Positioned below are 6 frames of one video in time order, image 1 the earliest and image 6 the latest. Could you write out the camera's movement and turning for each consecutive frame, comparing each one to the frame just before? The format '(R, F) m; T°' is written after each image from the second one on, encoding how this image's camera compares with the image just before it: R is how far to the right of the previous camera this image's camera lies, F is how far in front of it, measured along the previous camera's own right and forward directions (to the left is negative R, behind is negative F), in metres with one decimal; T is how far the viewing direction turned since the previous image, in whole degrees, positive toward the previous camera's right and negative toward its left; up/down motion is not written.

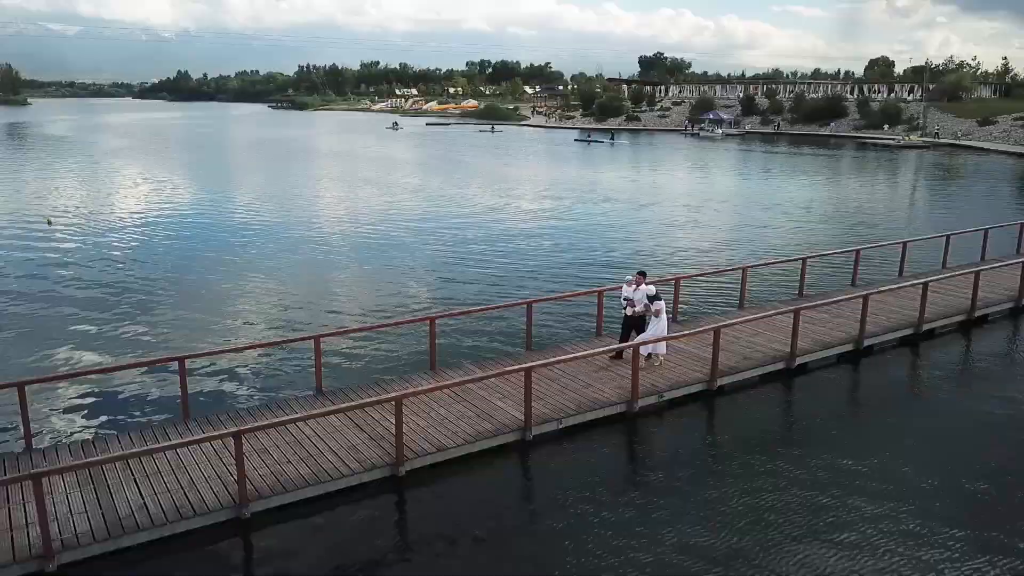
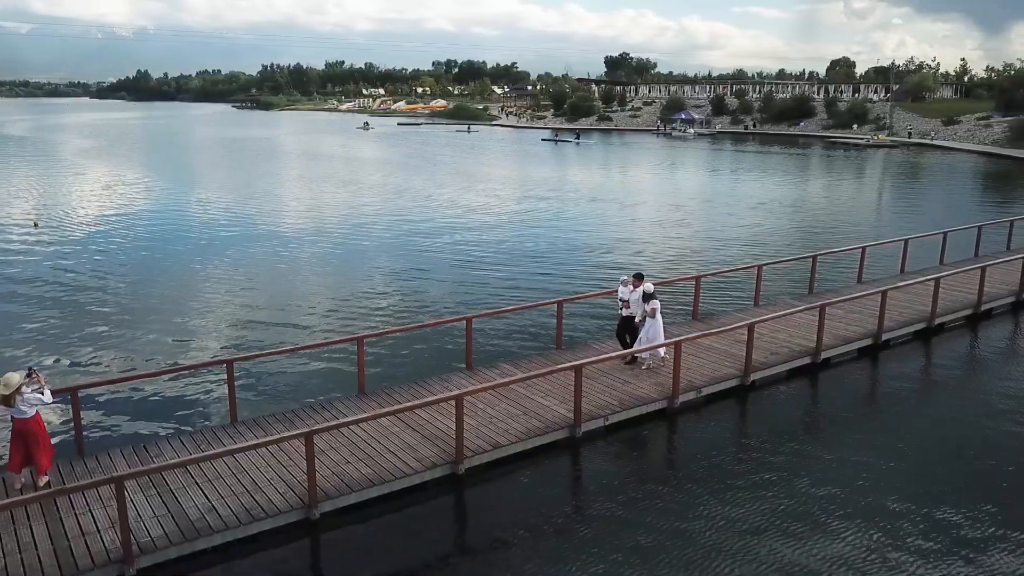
(-0.9, -0.1) m; +2°
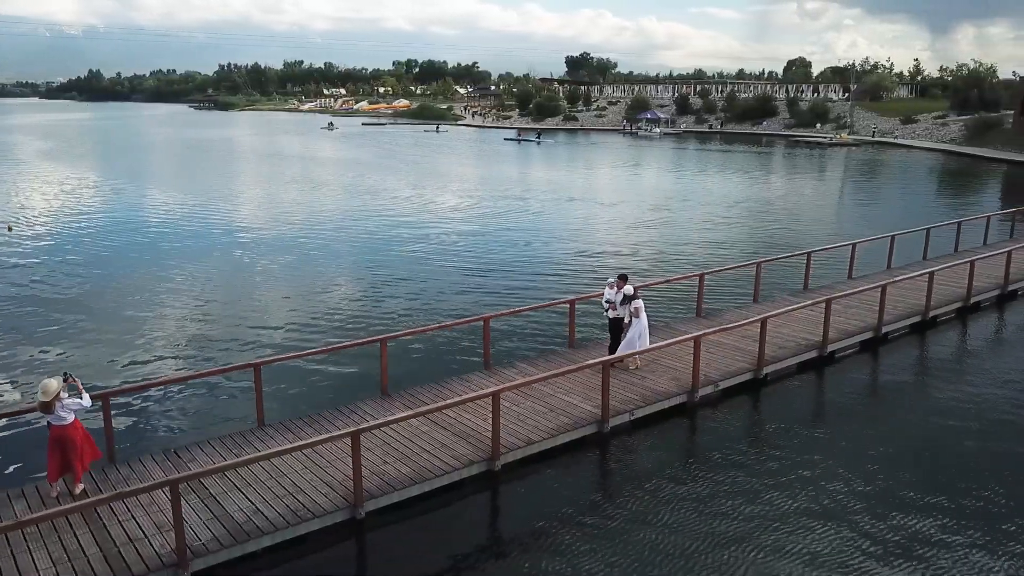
(-0.7, -0.1) m; +2°
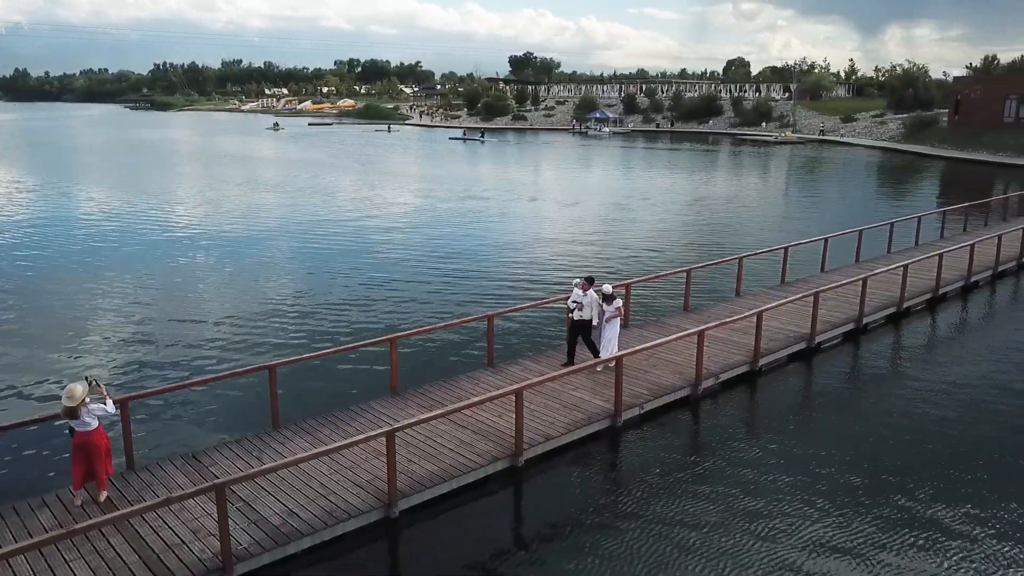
(-0.8, -0.1) m; +4°
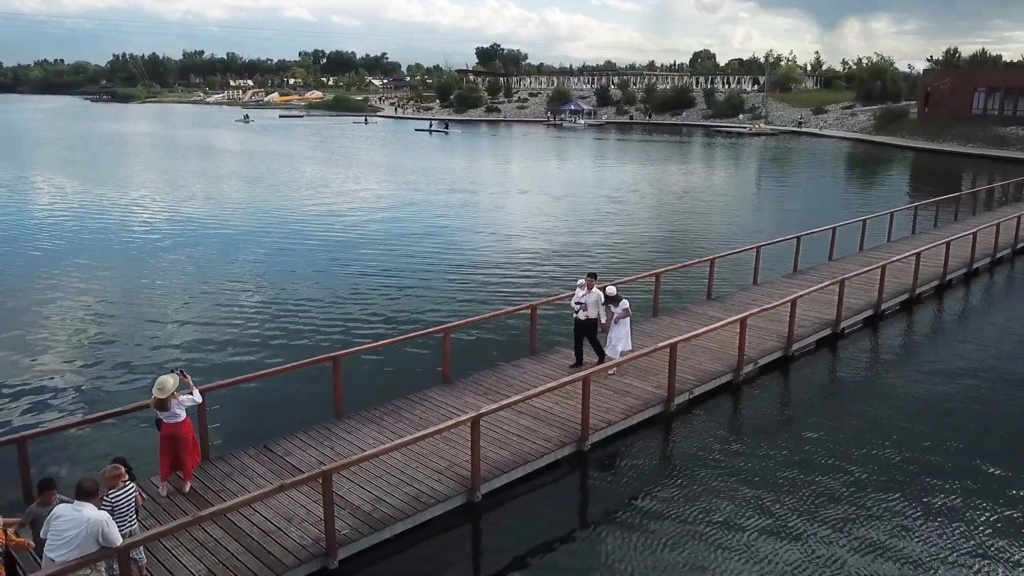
(-1.1, -0.2) m; +2°
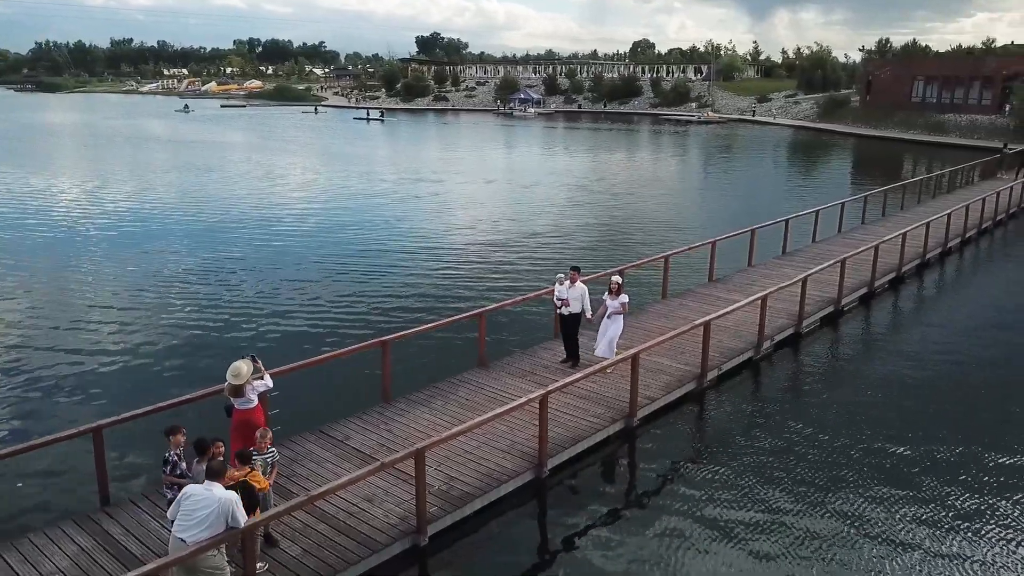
(-1.2, -0.2) m; +4°
